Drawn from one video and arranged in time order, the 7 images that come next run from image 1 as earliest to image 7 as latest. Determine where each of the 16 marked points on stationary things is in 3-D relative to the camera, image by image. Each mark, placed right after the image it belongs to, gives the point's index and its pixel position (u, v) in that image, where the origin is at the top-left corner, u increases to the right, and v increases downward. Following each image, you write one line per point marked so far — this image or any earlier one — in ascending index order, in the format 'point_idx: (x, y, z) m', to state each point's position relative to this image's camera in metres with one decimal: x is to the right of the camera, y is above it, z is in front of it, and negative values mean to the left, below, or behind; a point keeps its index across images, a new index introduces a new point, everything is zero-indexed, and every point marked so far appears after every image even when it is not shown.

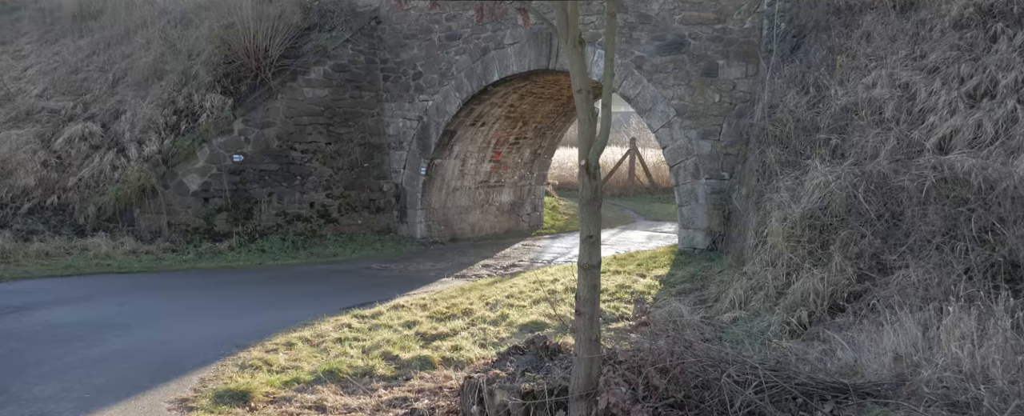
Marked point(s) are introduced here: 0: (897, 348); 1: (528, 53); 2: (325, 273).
0: (+2.1, -0.8, +4.1) m
1: (+0.2, +2.3, +11.6) m
2: (-2.4, -0.8, +10.2) m
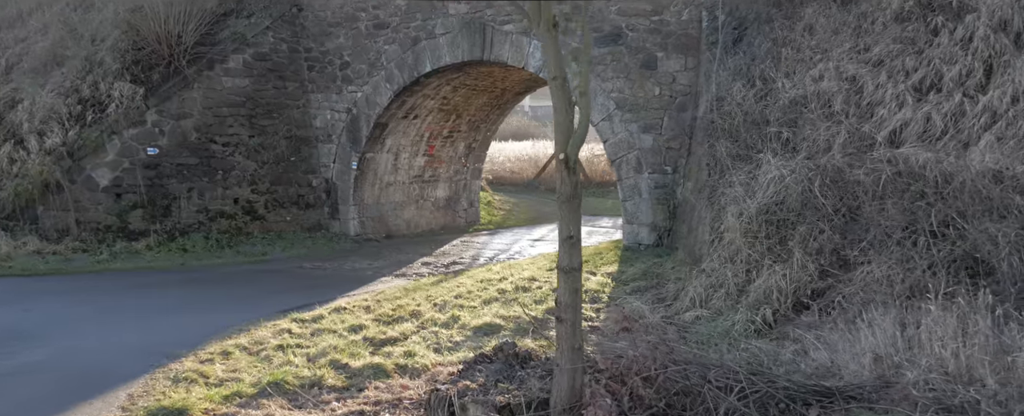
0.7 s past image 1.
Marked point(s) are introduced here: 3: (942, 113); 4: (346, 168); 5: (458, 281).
0: (+1.9, -0.7, +4.0) m
1: (-0.7, +2.4, +11.3) m
2: (-3.2, -0.8, +9.7) m
3: (+3.2, +0.7, +5.8) m
4: (-2.7, +0.6, +12.6) m
5: (-0.6, -0.8, +8.2) m
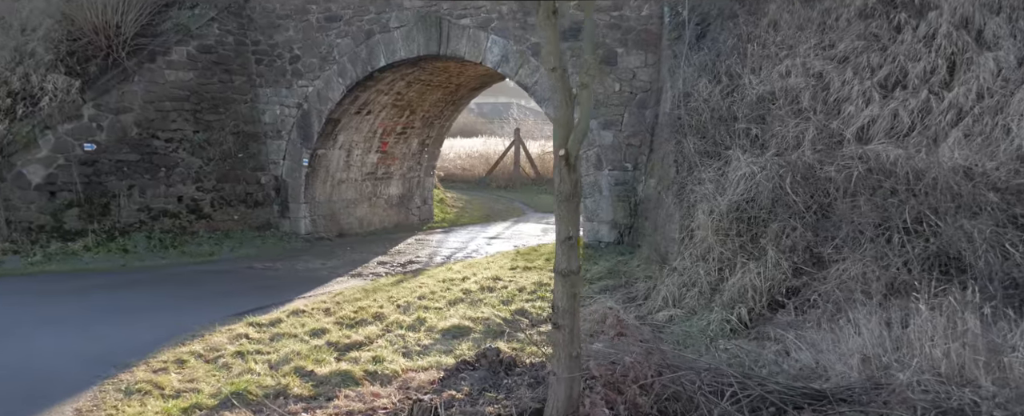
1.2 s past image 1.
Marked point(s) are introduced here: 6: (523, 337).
0: (+1.8, -0.7, +4.0) m
1: (-1.3, +2.4, +11.0) m
2: (-3.7, -0.8, +9.3) m
3: (+2.9, +0.7, +5.8) m
4: (-3.4, +0.7, +12.2) m
5: (-0.9, -0.7, +8.0) m
6: (+0.1, -0.9, +5.3) m
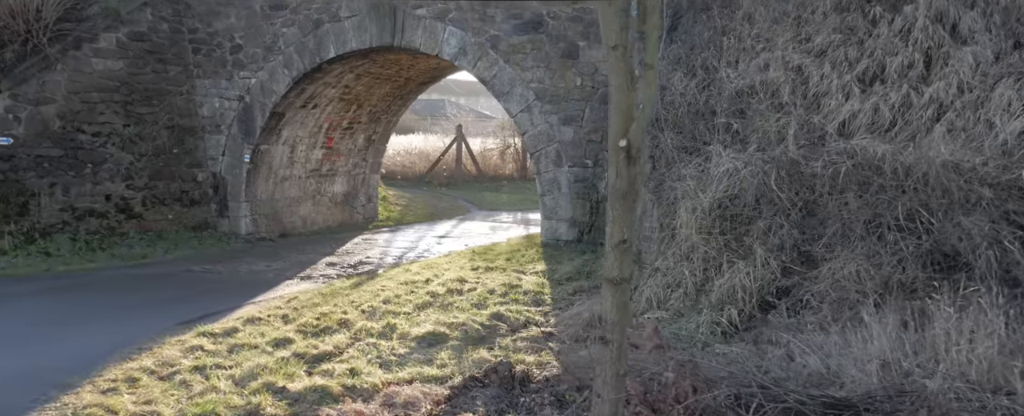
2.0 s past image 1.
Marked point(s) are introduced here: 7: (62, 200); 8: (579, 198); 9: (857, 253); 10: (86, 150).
0: (+1.8, -0.7, +3.8) m
1: (-1.9, +2.4, +10.5) m
2: (-4.1, -0.8, +8.6) m
3: (+2.8, +0.8, +5.7) m
4: (-4.1, +0.7, +11.5) m
5: (-1.3, -0.7, +7.5) m
6: (0.0, -0.9, +5.0) m
7: (-5.9, +0.1, +10.2) m
8: (+0.8, +0.1, +9.8) m
9: (+2.1, -0.3, +4.8) m
10: (-5.7, +0.8, +10.4) m
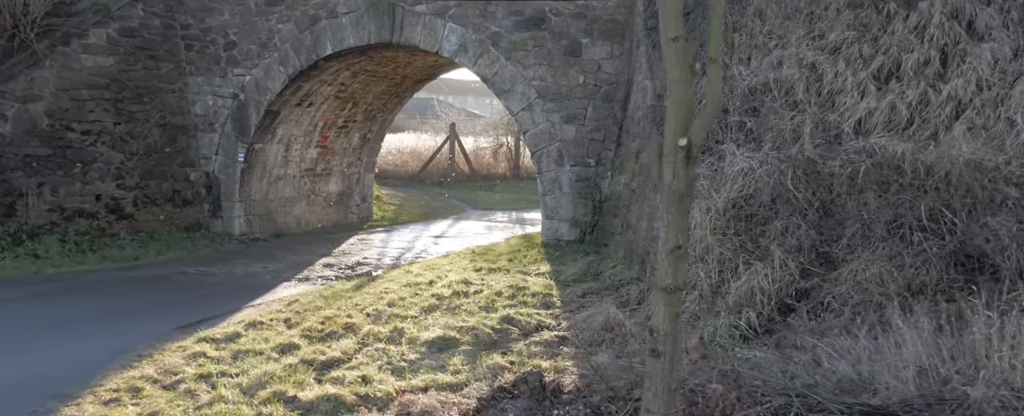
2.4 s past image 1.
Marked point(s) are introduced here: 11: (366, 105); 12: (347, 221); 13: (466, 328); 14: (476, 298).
0: (+1.9, -0.7, +3.7) m
1: (-2.0, +2.4, +10.4) m
2: (-4.1, -0.8, +8.4) m
3: (+2.9, +0.8, +5.6) m
4: (-4.1, +0.7, +11.3) m
5: (-1.2, -0.7, +7.4) m
6: (0.0, -0.9, +4.8) m
7: (-5.8, +0.1, +9.9) m
8: (+0.9, +0.1, +9.7) m
9: (+2.2, -0.3, +4.7) m
10: (-5.7, +0.8, +10.1) m
11: (-2.5, +1.8, +13.6) m
12: (-3.0, -0.2, +14.4) m
13: (-0.3, -0.8, +5.4) m
14: (-0.3, -0.7, +6.3) m
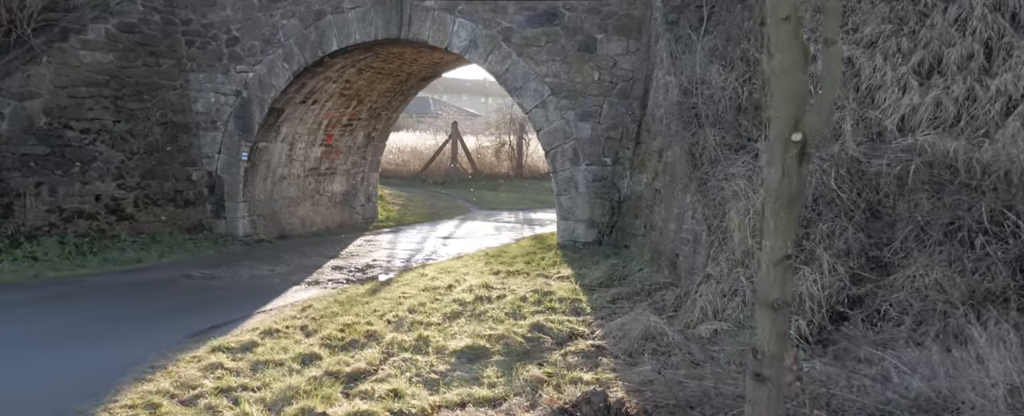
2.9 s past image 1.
0: (+2.1, -0.7, +3.4) m
1: (-1.8, +2.4, +10.1) m
2: (-3.9, -0.8, +8.1) m
3: (+3.1, +0.8, +5.4) m
4: (-3.9, +0.7, +11.0) m
5: (-1.0, -0.7, +7.1) m
6: (+0.2, -0.9, +4.6) m
7: (-5.7, +0.1, +9.6) m
8: (+1.0, +0.1, +9.4) m
9: (+2.4, -0.3, +4.4) m
10: (-5.5, +0.7, +9.8) m
11: (-2.4, +1.8, +13.3) m
12: (-2.9, -0.2, +14.1) m
13: (-0.1, -0.8, +5.1) m
14: (-0.1, -0.7, +6.1) m
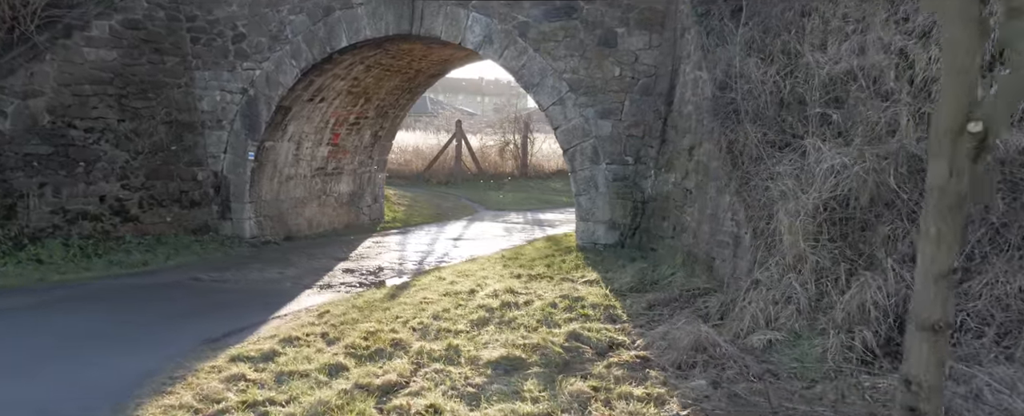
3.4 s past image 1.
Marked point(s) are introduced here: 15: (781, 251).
0: (+2.3, -0.7, +3.1) m
1: (-1.6, +2.4, +9.8) m
2: (-3.7, -0.8, +7.8) m
3: (+3.3, +0.8, +5.1) m
4: (-3.7, +0.7, +10.7) m
5: (-0.8, -0.8, +6.8) m
6: (+0.5, -0.9, +4.3) m
7: (-5.5, +0.1, +9.3) m
8: (+1.2, +0.1, +9.1) m
9: (+2.6, -0.3, +4.1) m
10: (-5.3, +0.7, +9.5) m
11: (-2.2, +1.8, +13.0) m
12: (-2.7, -0.3, +13.8) m
13: (+0.1, -0.8, +4.8) m
14: (+0.1, -0.7, +5.8) m
15: (+1.7, -0.3, +5.0) m
